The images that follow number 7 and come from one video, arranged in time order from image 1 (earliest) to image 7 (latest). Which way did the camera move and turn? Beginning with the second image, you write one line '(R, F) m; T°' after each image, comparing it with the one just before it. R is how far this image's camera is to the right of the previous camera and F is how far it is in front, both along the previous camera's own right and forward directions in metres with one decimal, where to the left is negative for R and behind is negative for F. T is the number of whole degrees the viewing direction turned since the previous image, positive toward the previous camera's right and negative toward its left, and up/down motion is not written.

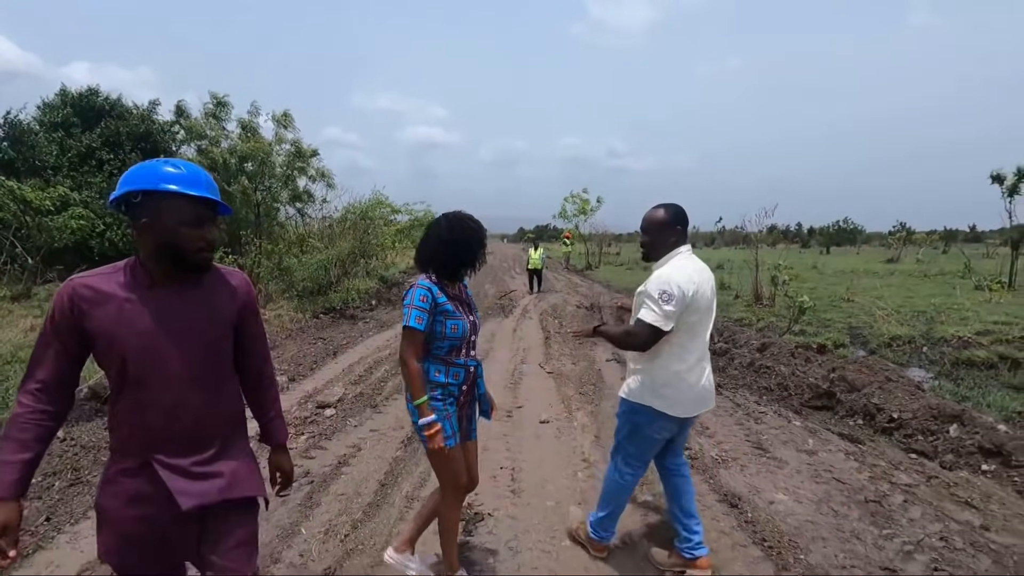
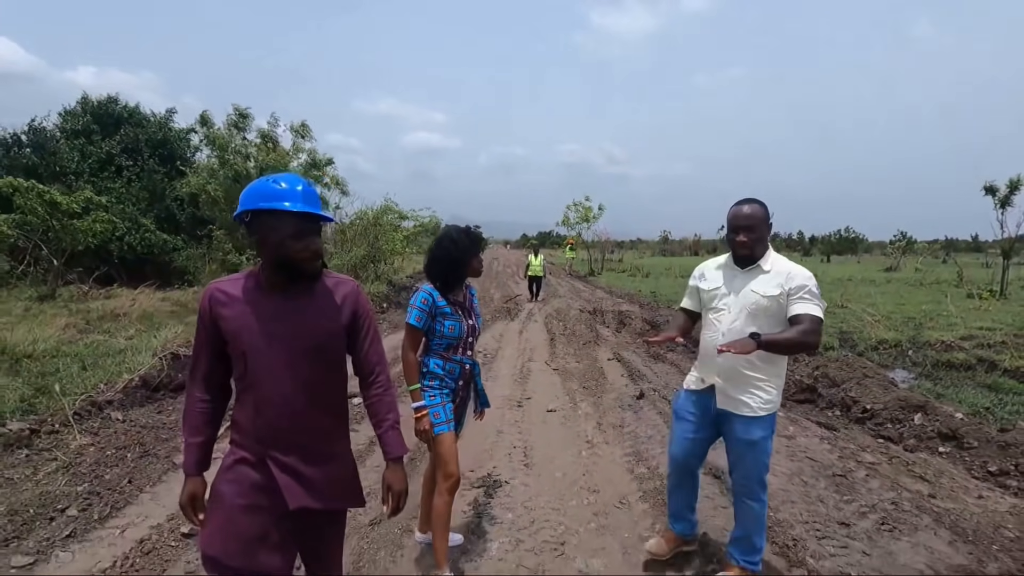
(-0.1, -0.7) m; 0°
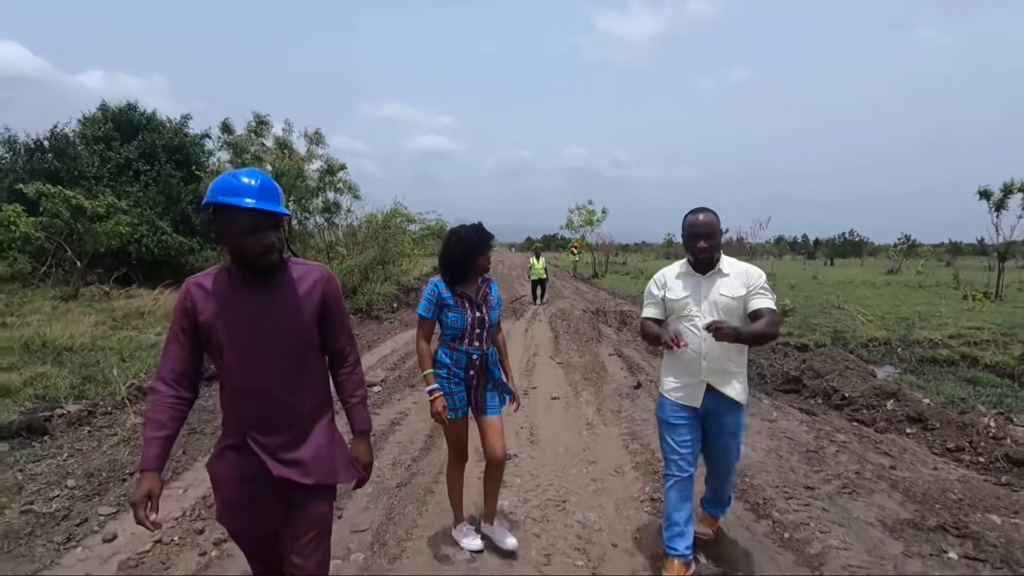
(0.0, -0.6) m; 0°
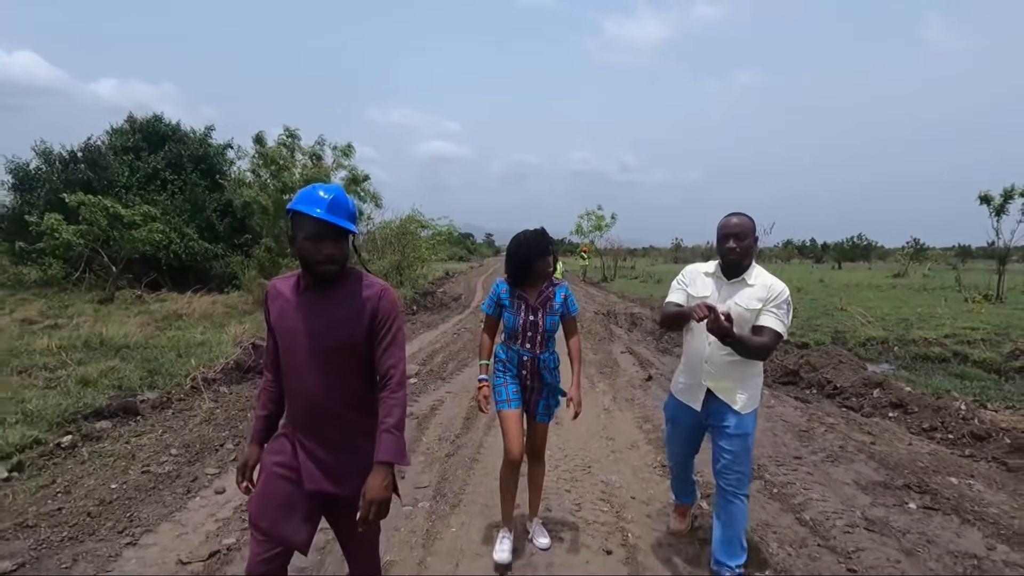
(-0.2, -0.8) m; -1°
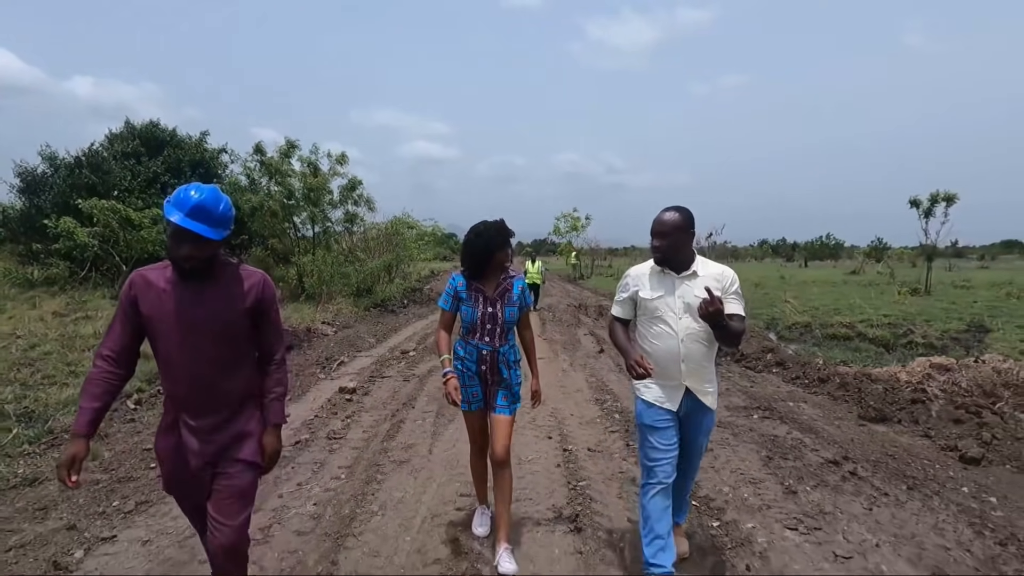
(+0.1, -2.1) m; +2°
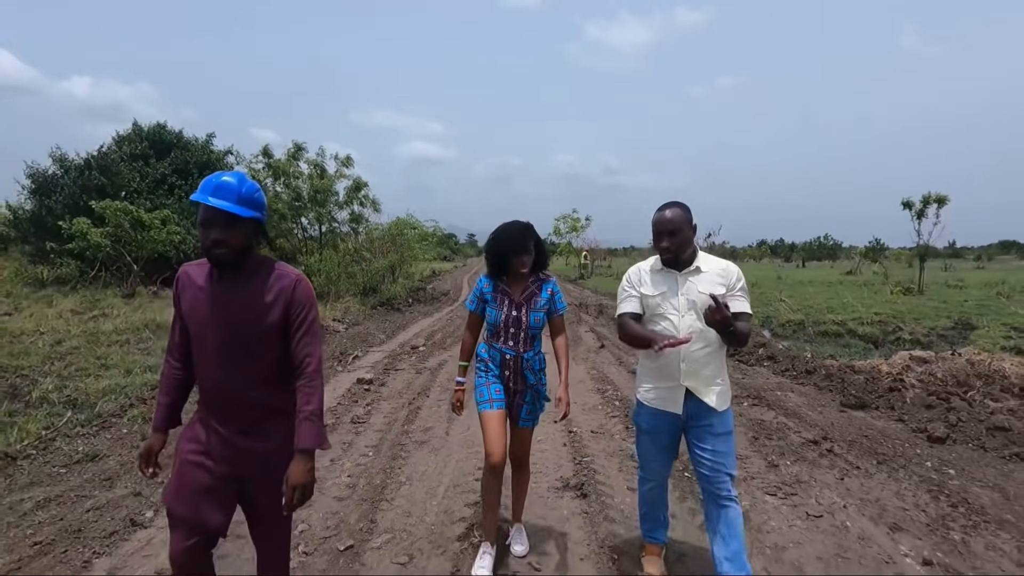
(-0.1, -0.5) m; 0°
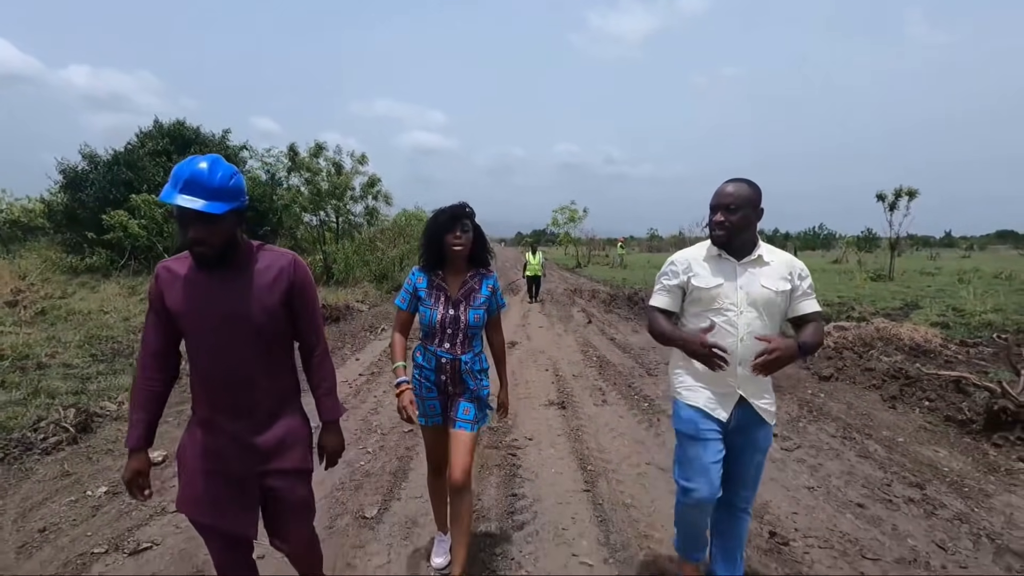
(0.0, -2.0) m; 0°
